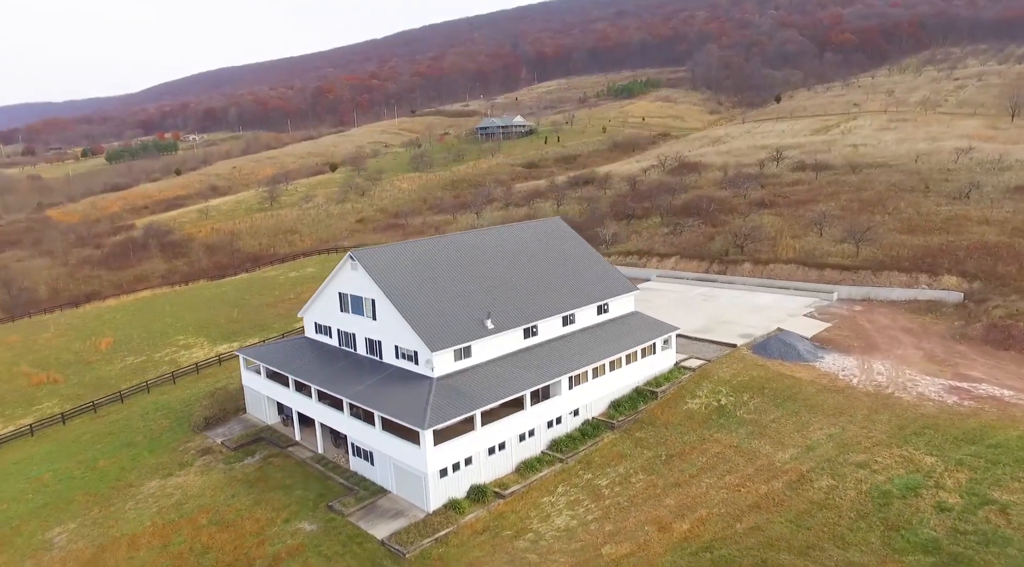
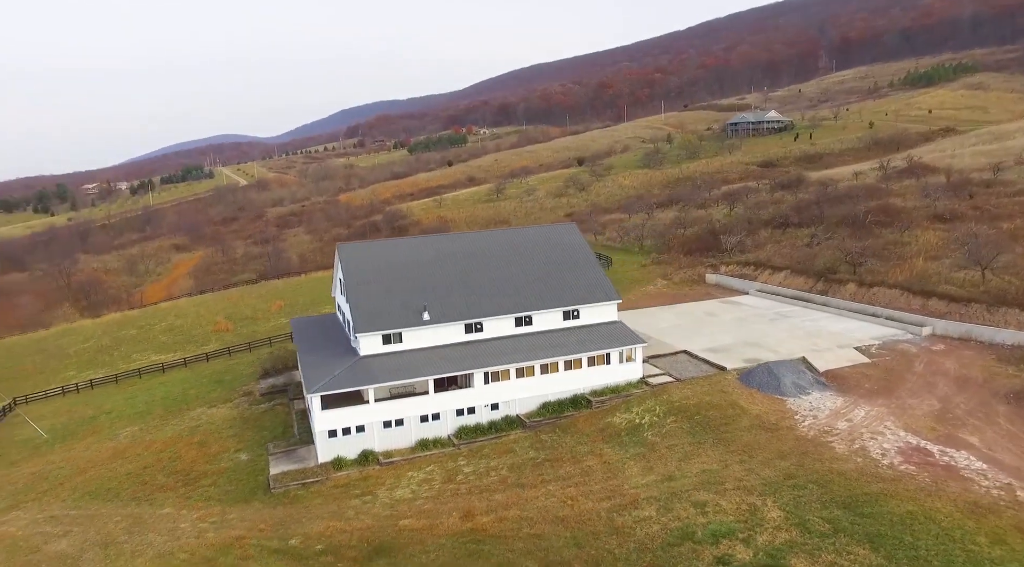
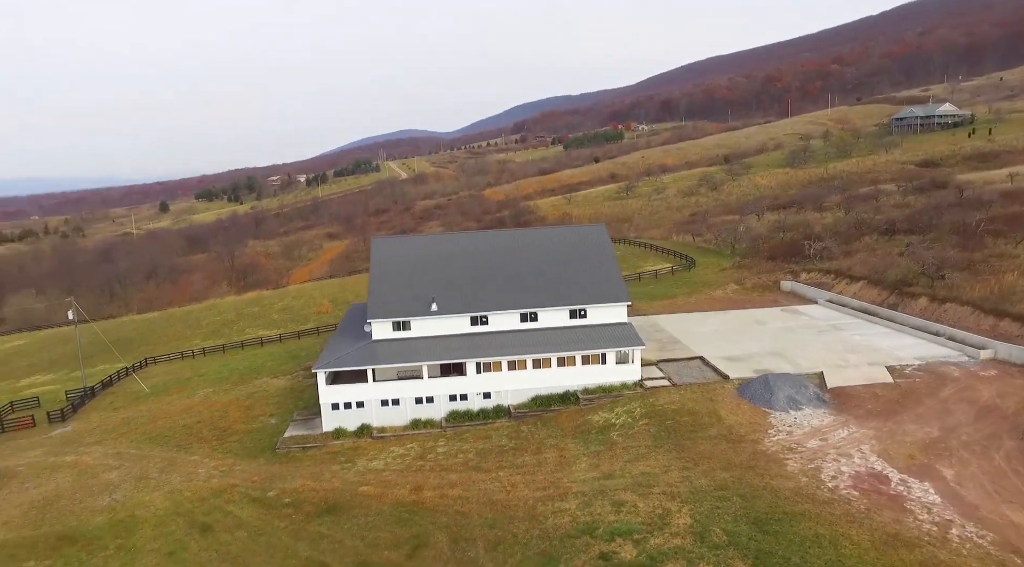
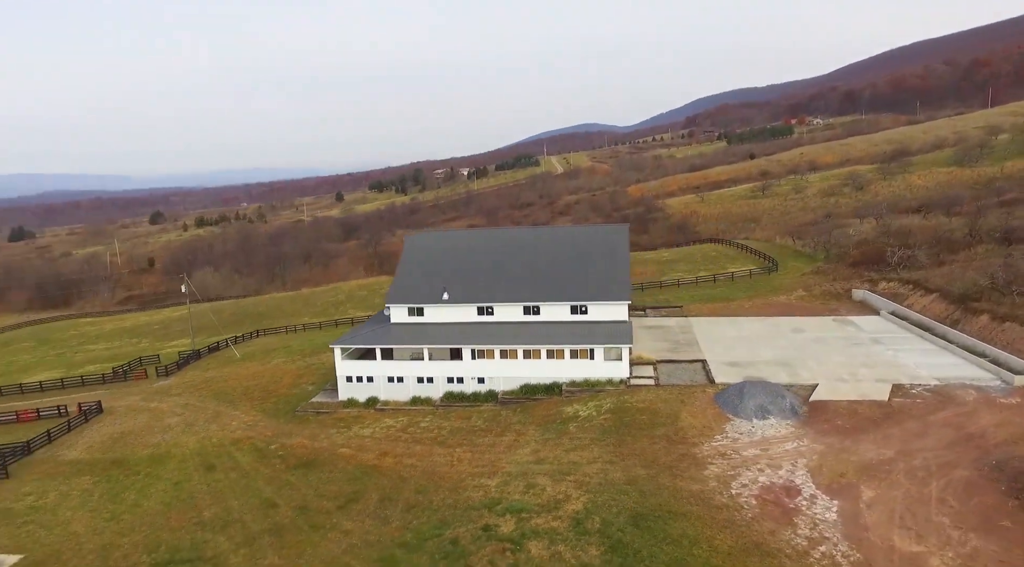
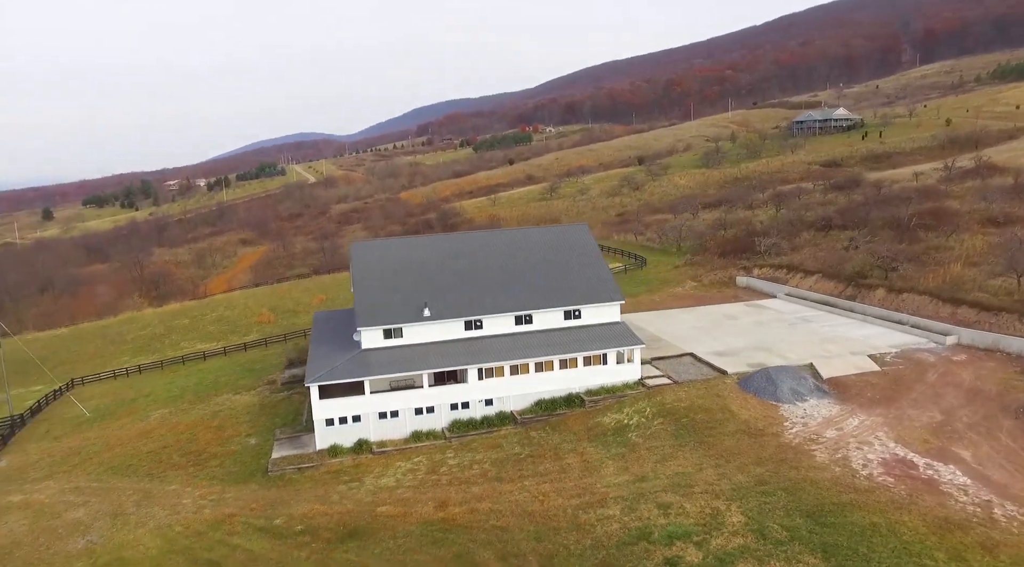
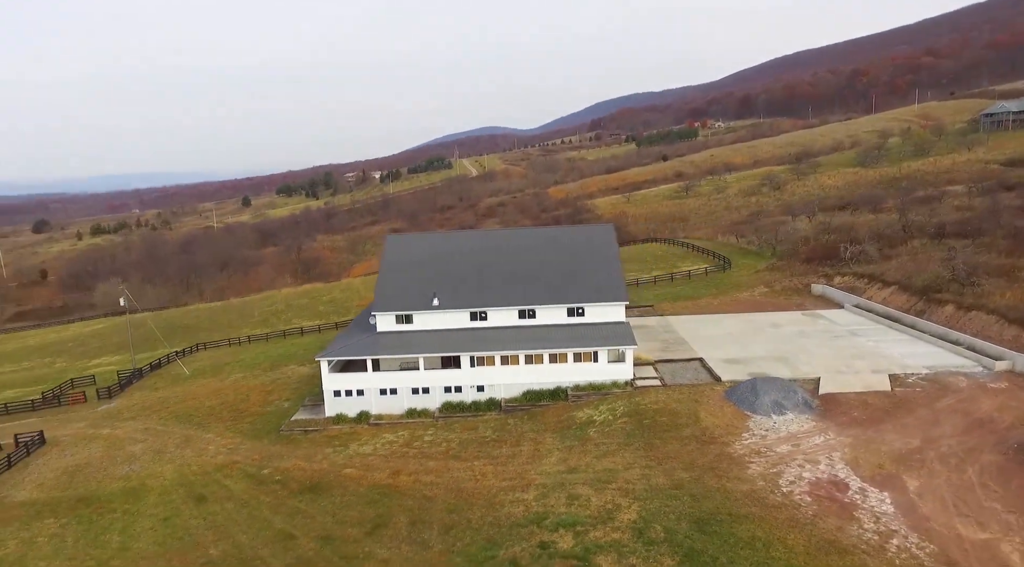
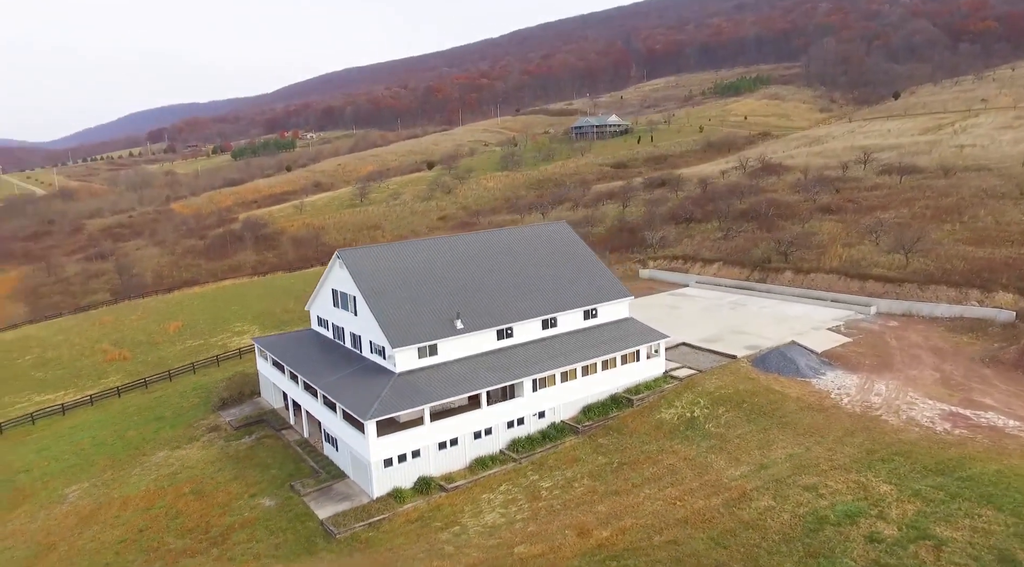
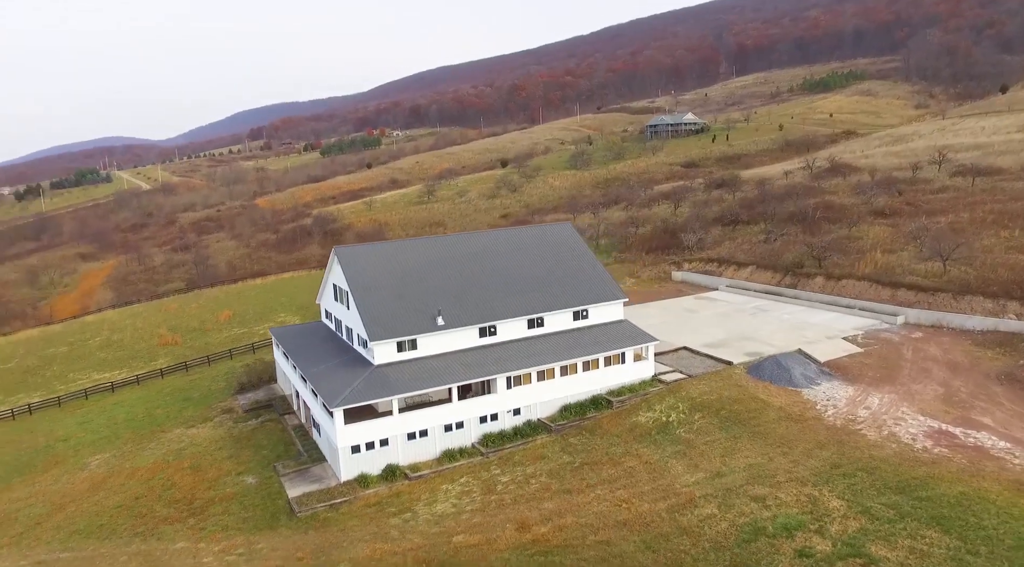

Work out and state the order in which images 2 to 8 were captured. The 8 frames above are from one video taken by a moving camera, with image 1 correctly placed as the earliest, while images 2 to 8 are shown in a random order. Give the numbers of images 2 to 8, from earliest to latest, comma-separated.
7, 8, 2, 5, 3, 6, 4
